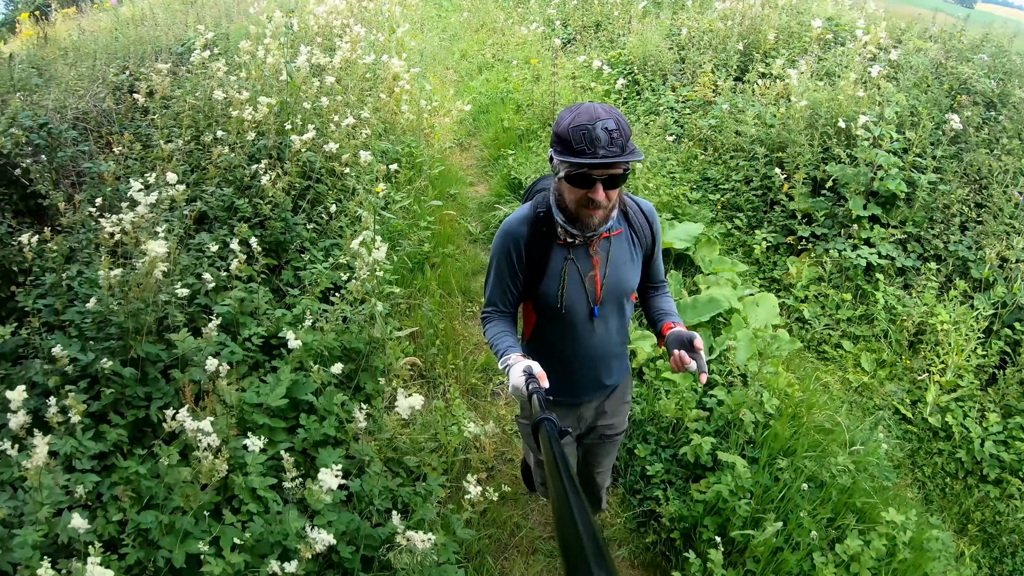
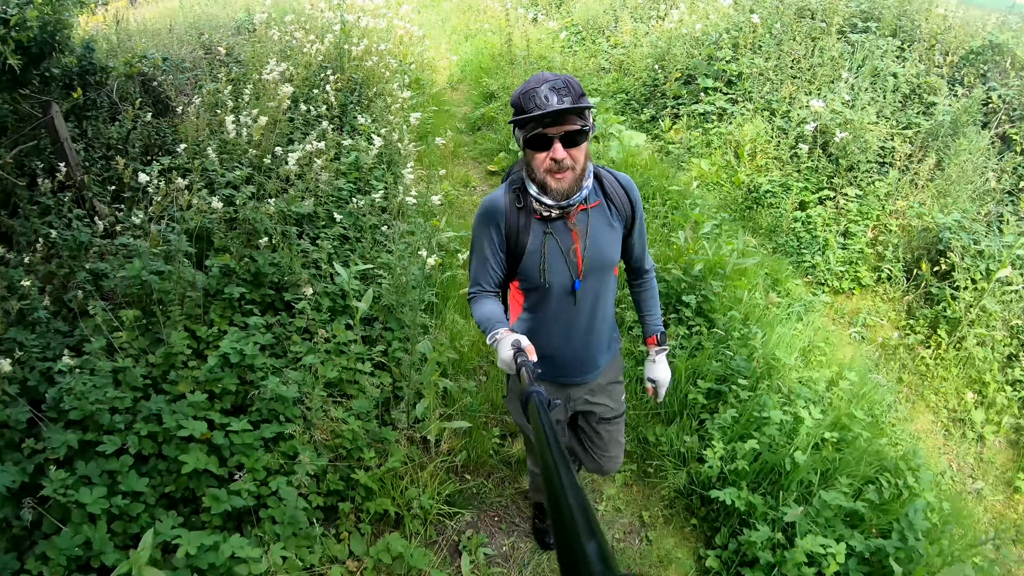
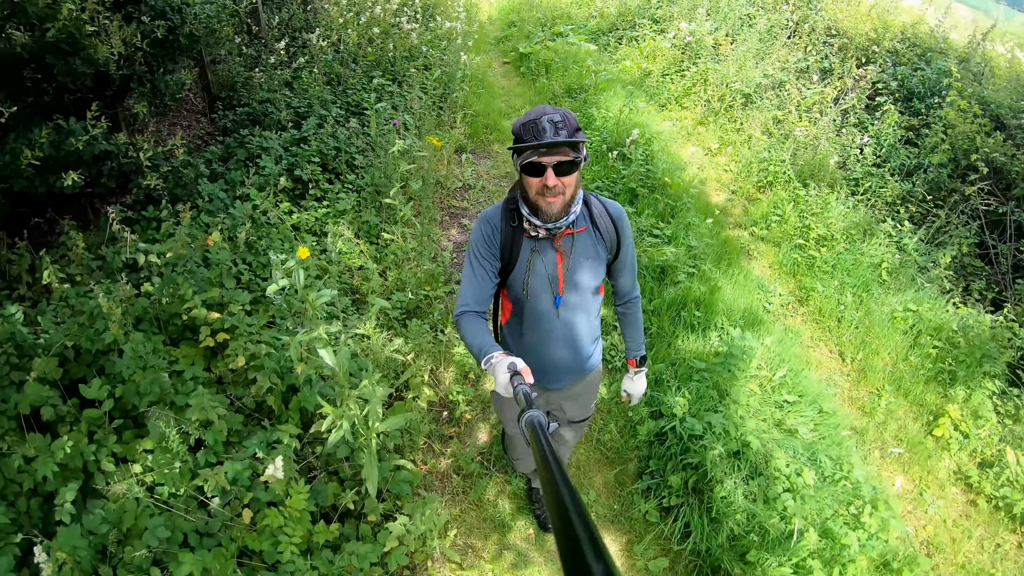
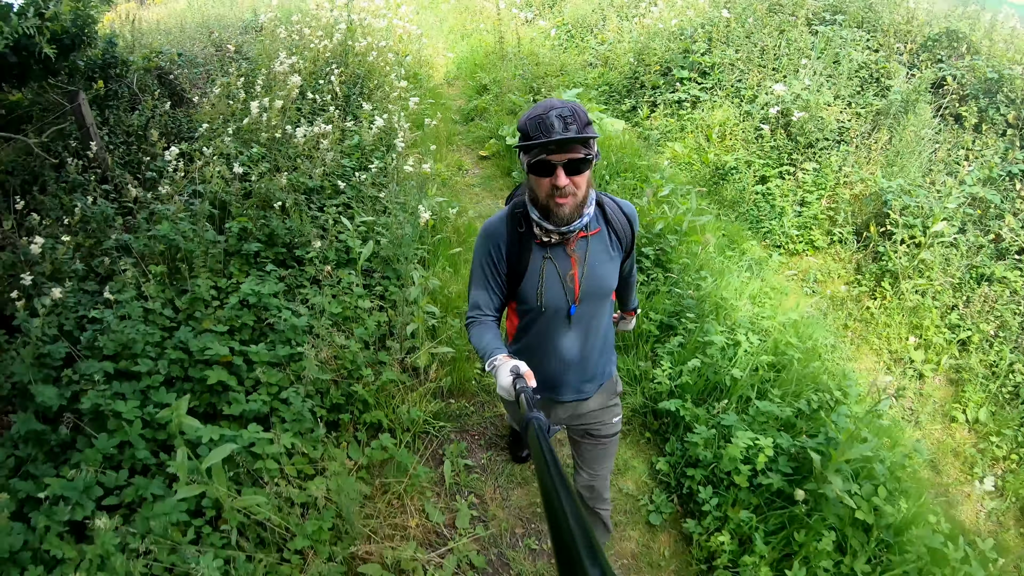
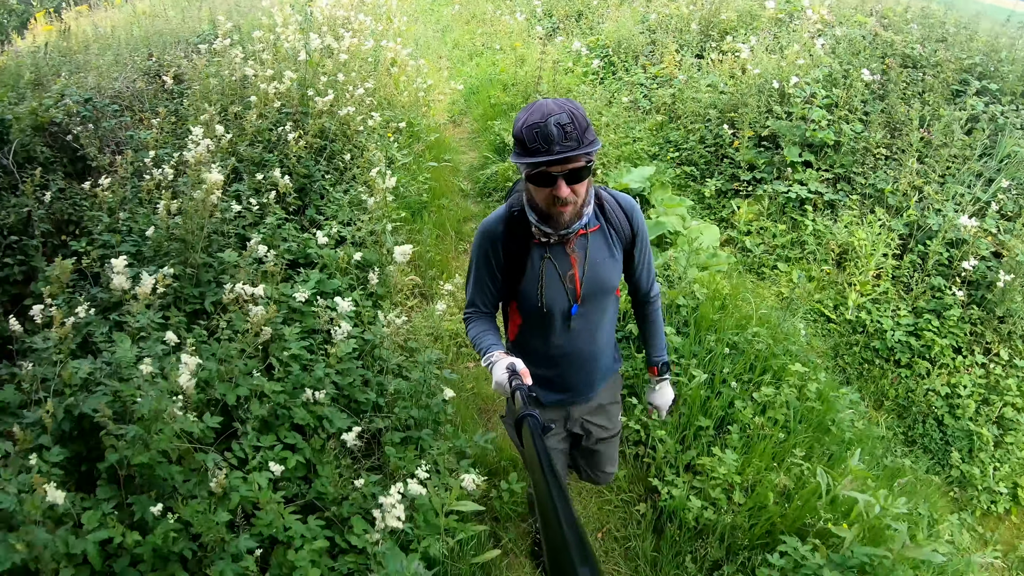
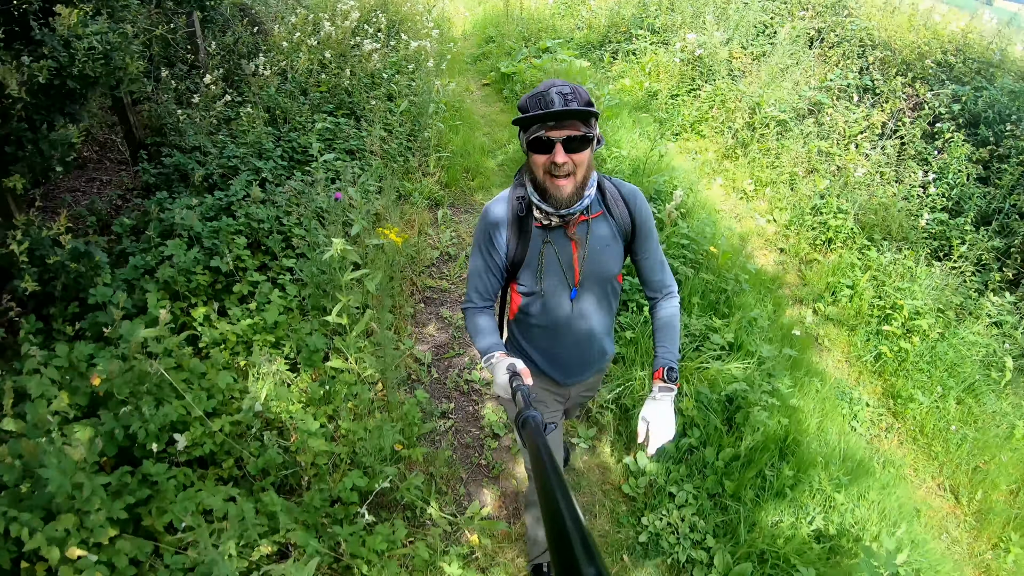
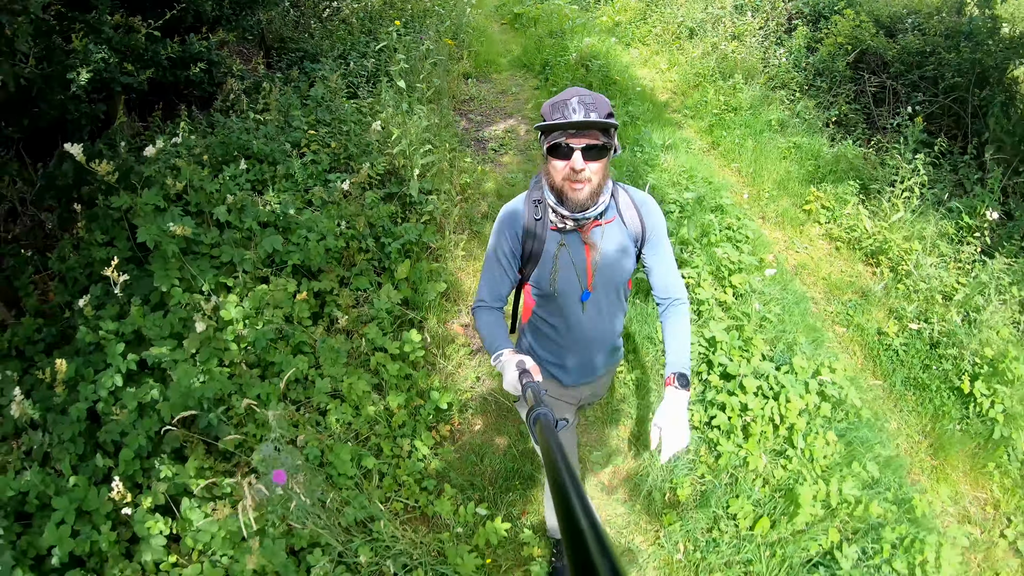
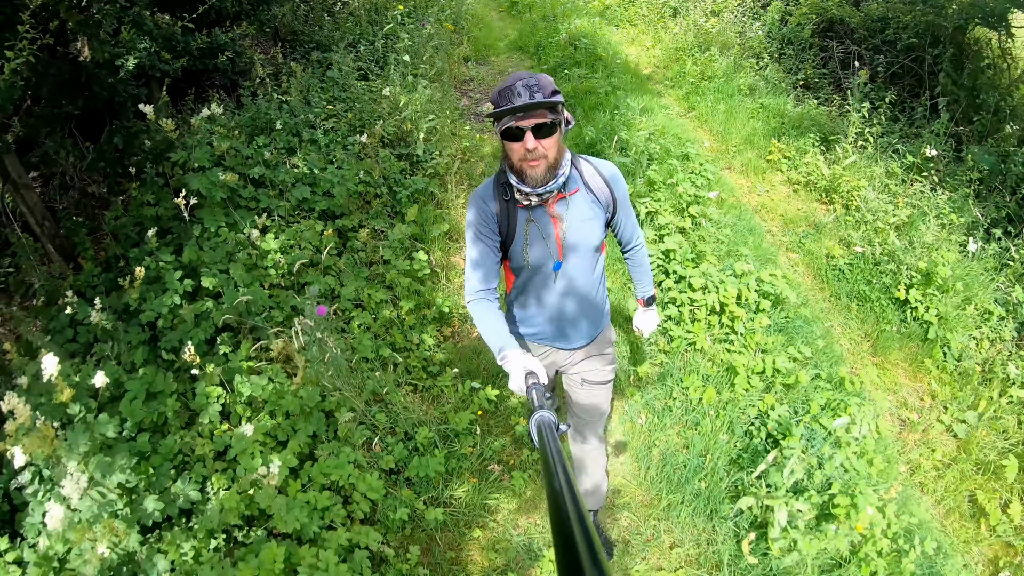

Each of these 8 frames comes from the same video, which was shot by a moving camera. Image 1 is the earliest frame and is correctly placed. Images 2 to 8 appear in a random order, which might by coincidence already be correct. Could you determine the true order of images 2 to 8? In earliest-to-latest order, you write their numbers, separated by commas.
5, 2, 4, 6, 3, 7, 8
